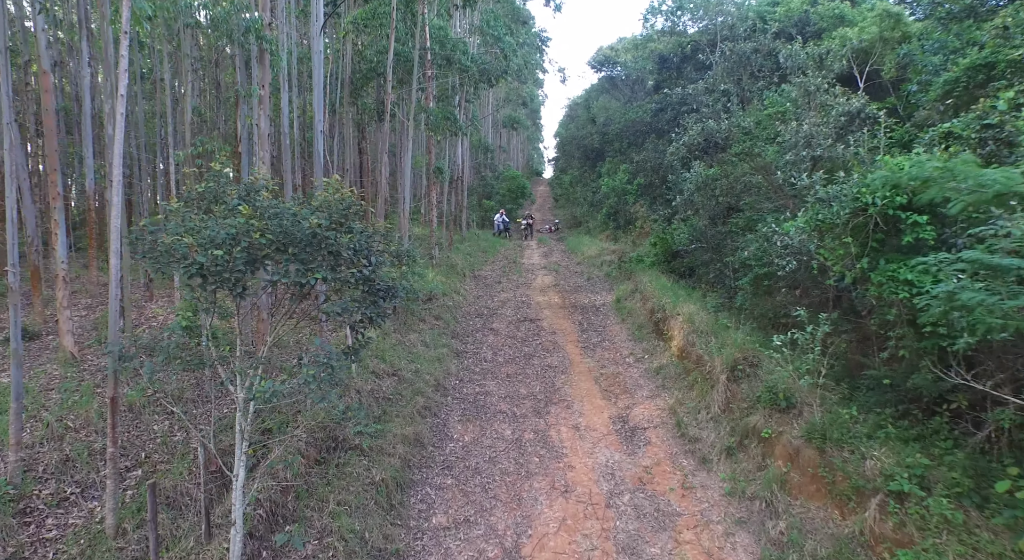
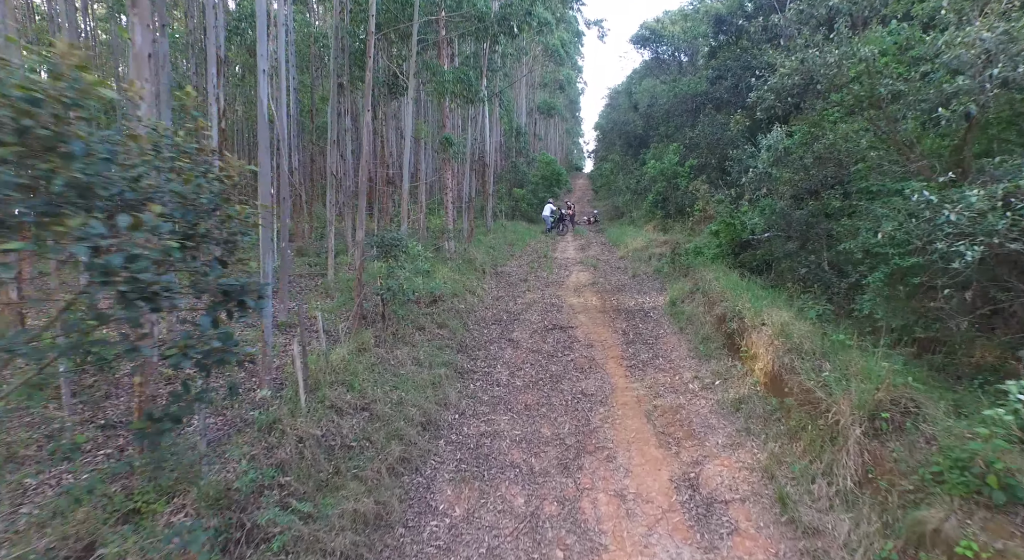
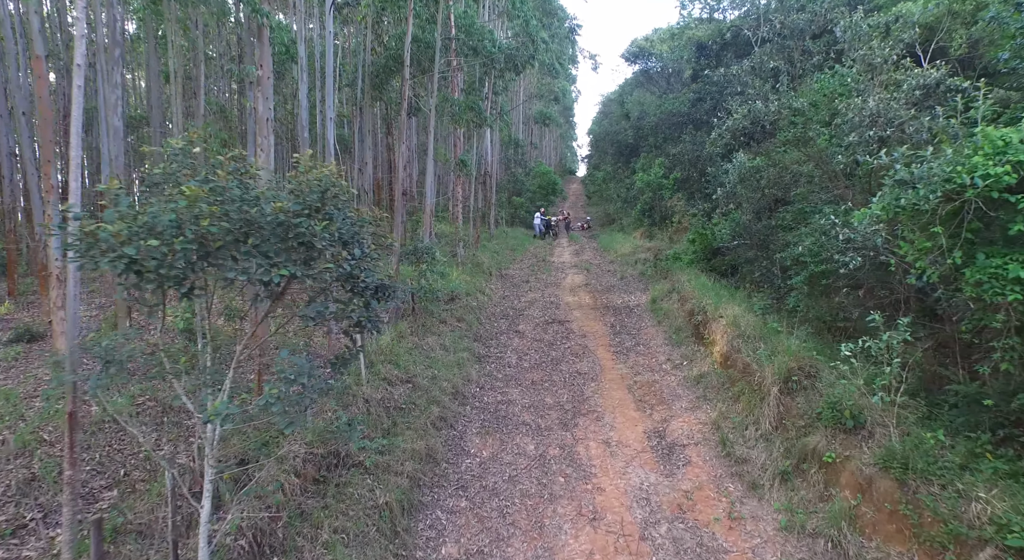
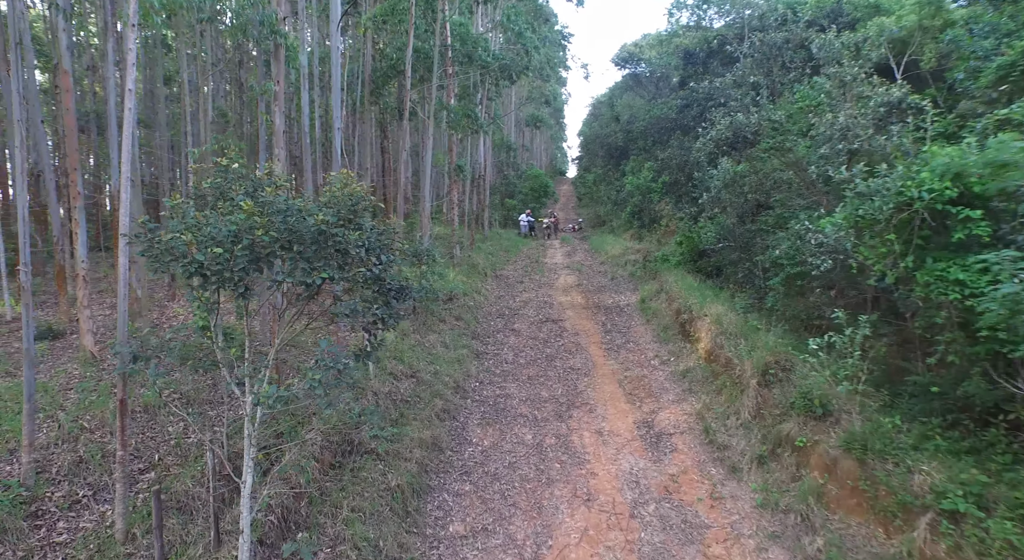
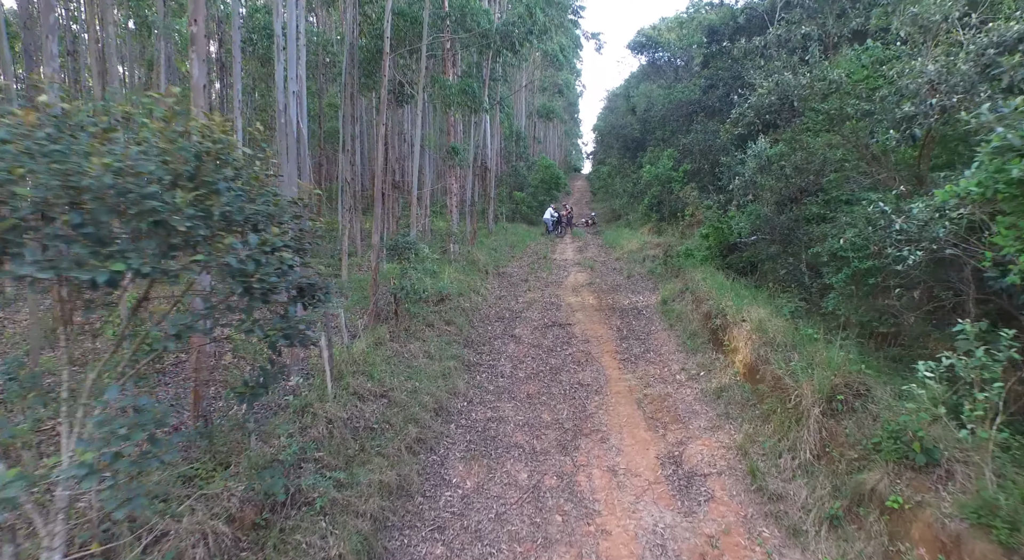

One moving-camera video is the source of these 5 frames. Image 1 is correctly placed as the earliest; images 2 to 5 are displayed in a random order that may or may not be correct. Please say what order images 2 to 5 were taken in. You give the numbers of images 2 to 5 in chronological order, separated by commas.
4, 3, 5, 2
